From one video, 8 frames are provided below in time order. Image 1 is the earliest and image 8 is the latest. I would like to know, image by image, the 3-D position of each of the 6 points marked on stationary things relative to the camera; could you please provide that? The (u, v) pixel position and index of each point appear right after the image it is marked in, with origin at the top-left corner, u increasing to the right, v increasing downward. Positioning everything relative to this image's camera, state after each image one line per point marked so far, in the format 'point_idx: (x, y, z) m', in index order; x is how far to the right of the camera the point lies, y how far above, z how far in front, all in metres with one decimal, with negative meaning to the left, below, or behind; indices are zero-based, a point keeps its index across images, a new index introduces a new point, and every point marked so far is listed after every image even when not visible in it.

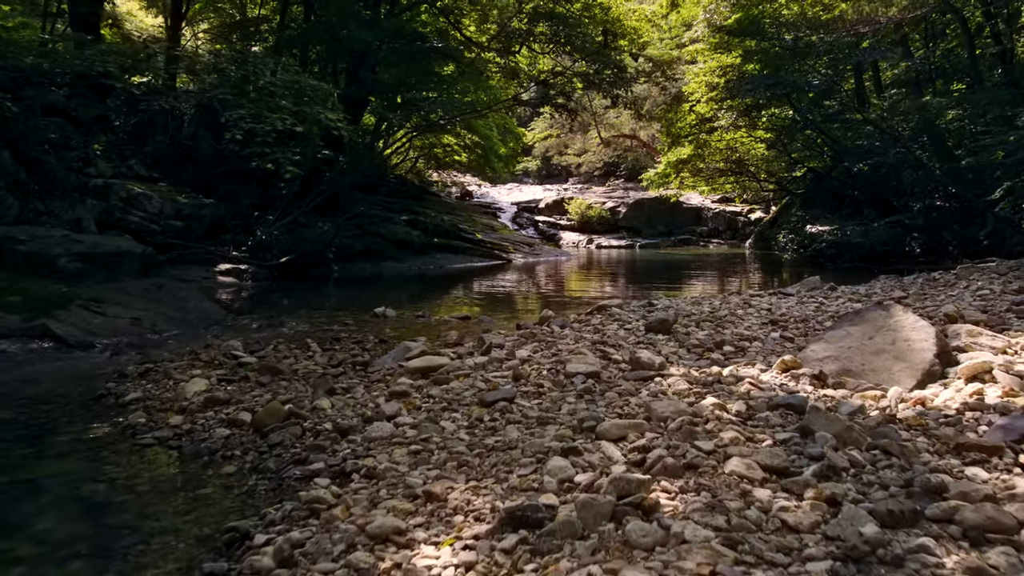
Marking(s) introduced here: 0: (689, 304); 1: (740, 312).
0: (+1.6, -0.2, +8.0) m
1: (+1.9, -0.2, +7.2) m
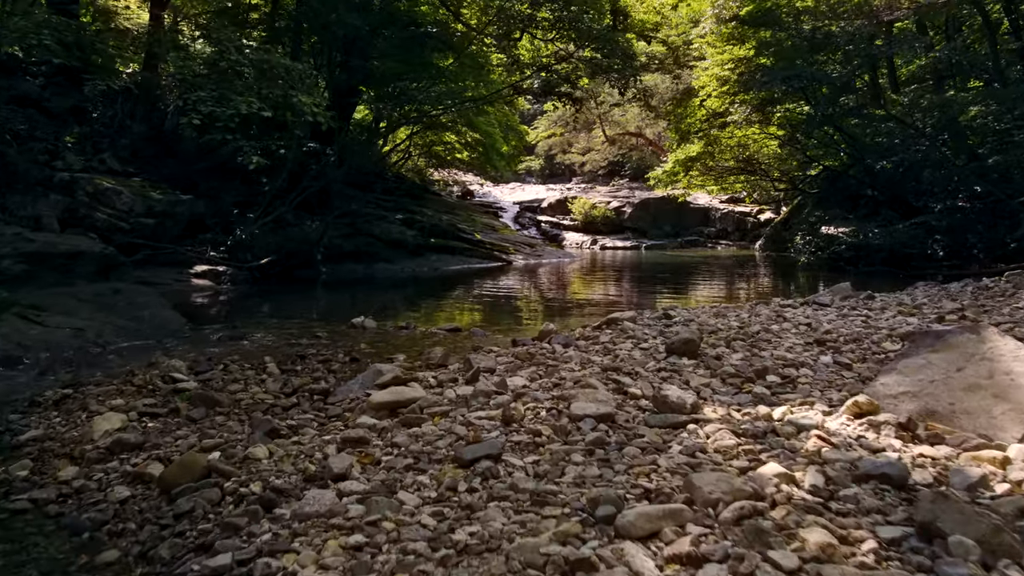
0: (+1.6, -0.2, +7.0) m
1: (+1.9, -0.3, +6.1) m
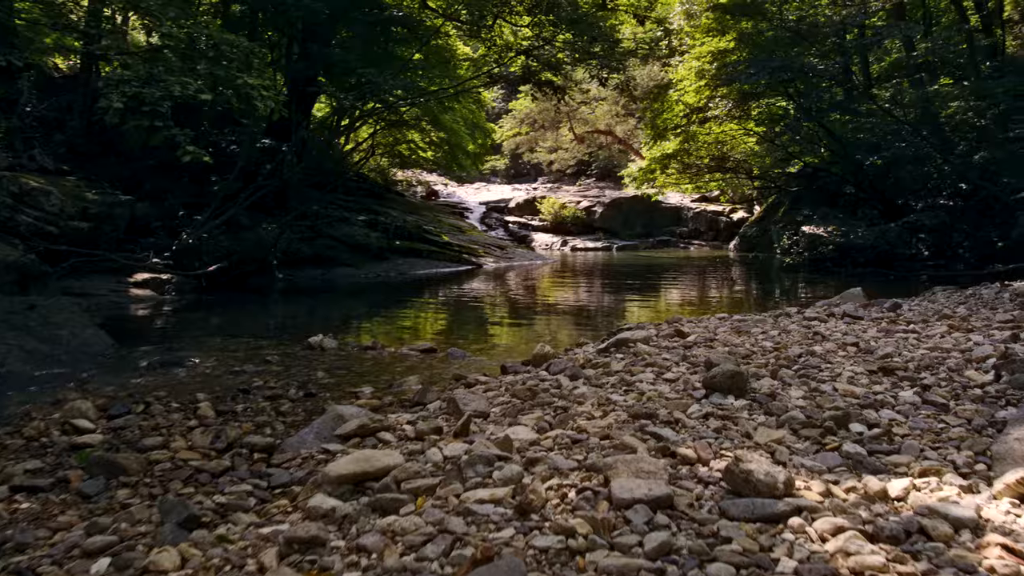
0: (+1.5, -0.3, +5.9) m
1: (+1.8, -0.4, +5.1) m
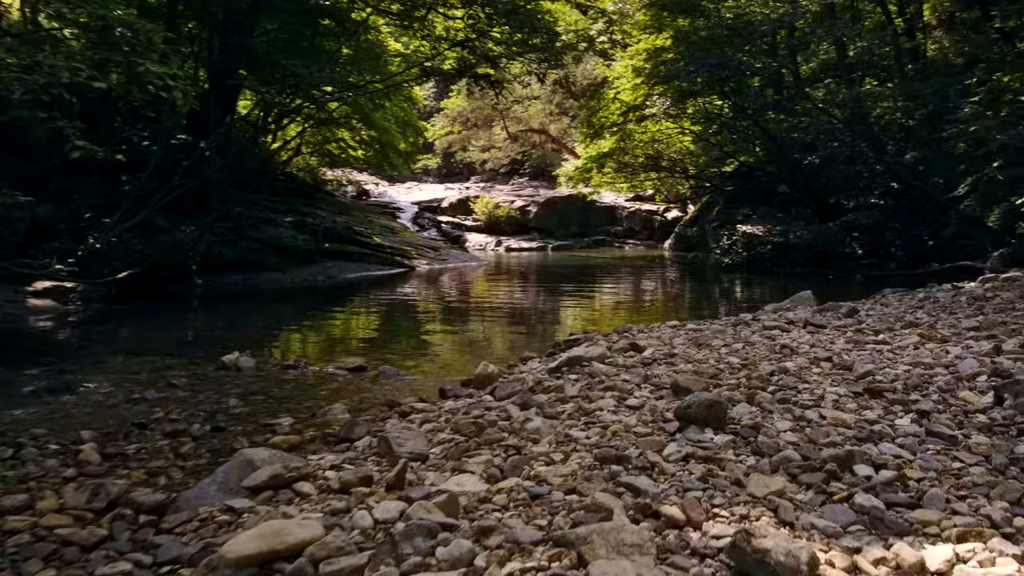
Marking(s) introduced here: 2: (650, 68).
0: (+1.1, -0.4, +5.4) m
1: (+1.5, -0.4, +4.7) m
2: (+3.0, +4.8, +19.3) m
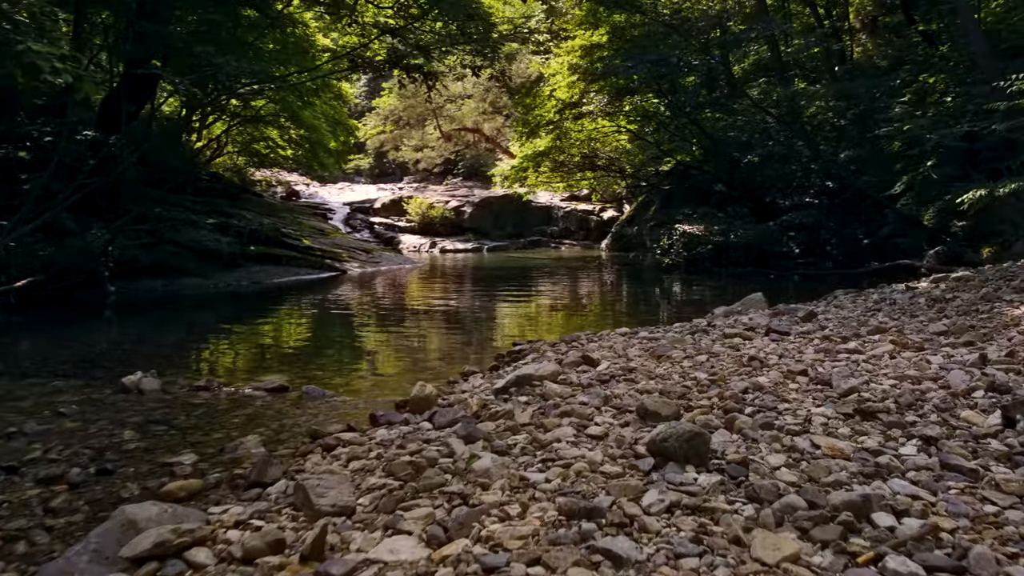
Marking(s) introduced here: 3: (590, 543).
0: (+0.8, -0.4, +4.9) m
1: (+1.2, -0.5, +4.2) m
2: (+1.6, +4.8, +18.9) m
3: (+0.2, -0.7, +2.3) m
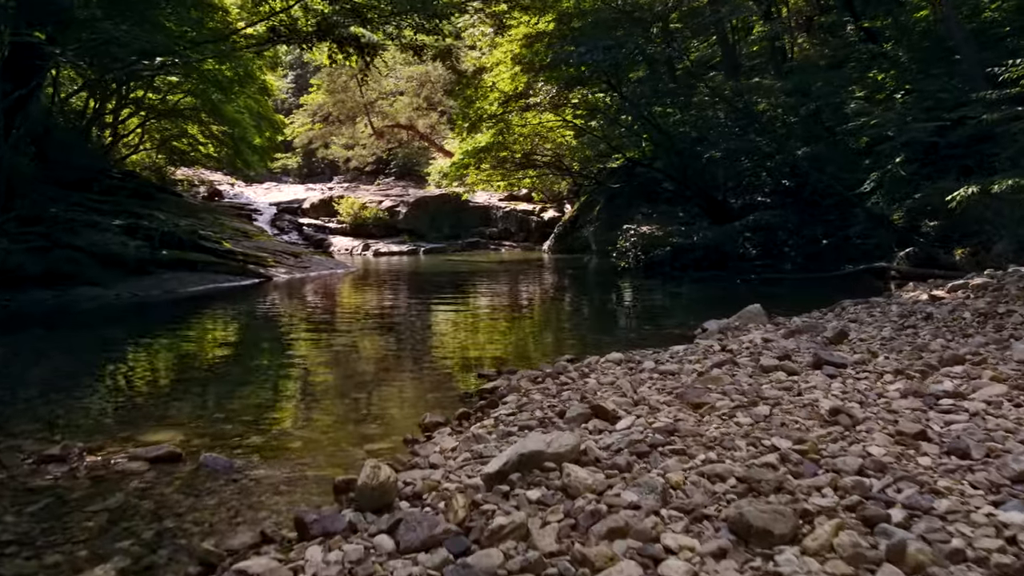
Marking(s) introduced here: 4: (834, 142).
0: (+0.7, -0.5, +3.6) m
1: (+1.2, -0.6, +2.9) m
2: (+0.4, +4.7, +17.5) m
3: (+0.4, -0.8, +0.9) m
4: (+5.4, +2.4, +14.7) m
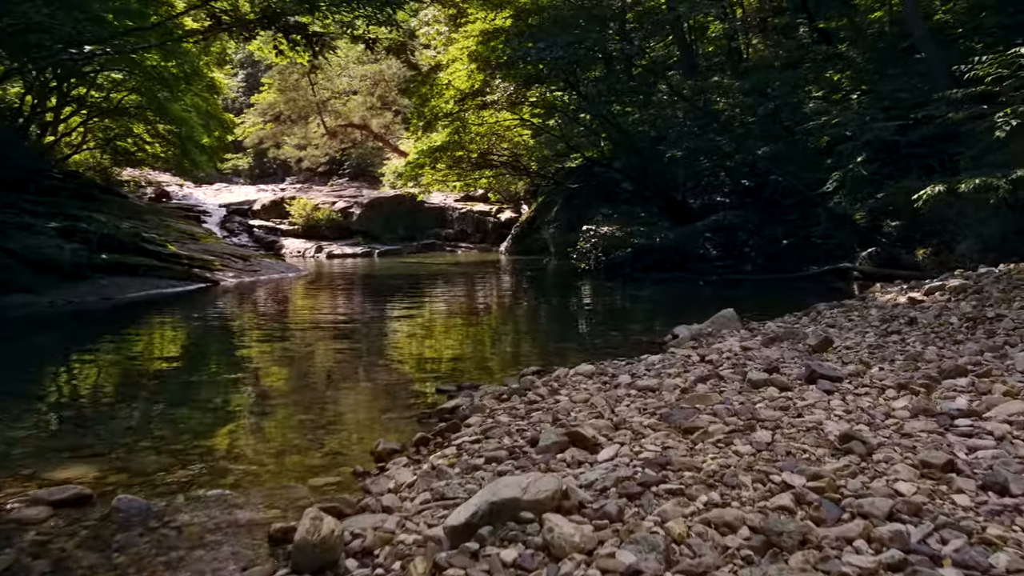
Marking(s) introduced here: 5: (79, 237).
0: (+0.6, -0.6, +3.1) m
1: (+1.1, -0.6, +2.4) m
2: (-0.4, +4.6, +17.1) m
3: (+0.4, -0.8, +0.4) m
4: (+4.7, +2.4, +14.5) m
5: (-7.2, +0.8, +14.6) m
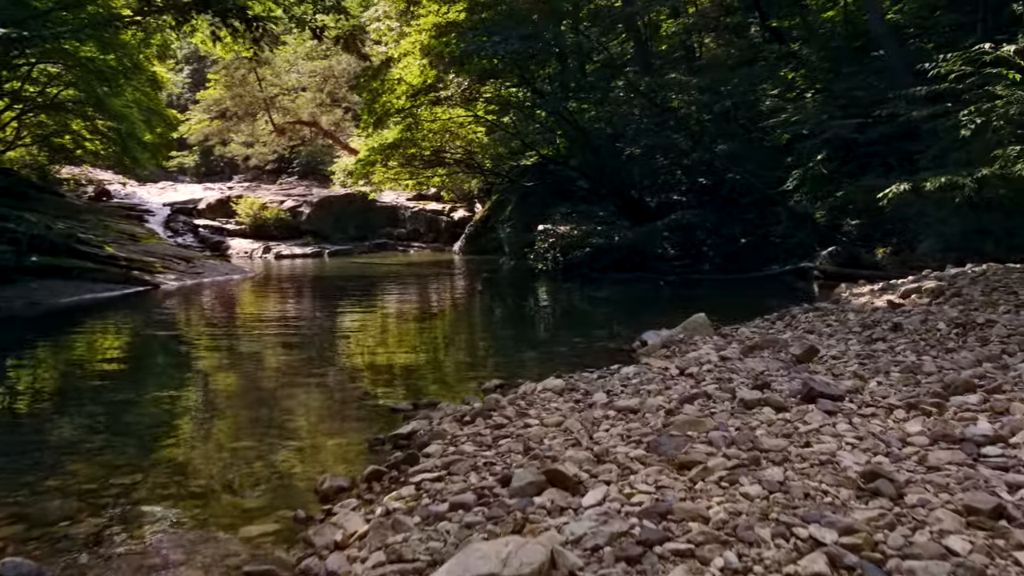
0: (+0.5, -0.6, +2.7) m
1: (+1.1, -0.6, +2.0) m
2: (-1.3, +4.6, +16.5) m
3: (+0.4, -0.8, 0.0) m
4: (+3.9, +2.4, +14.3) m
5: (-7.9, +0.8, +13.7) m
